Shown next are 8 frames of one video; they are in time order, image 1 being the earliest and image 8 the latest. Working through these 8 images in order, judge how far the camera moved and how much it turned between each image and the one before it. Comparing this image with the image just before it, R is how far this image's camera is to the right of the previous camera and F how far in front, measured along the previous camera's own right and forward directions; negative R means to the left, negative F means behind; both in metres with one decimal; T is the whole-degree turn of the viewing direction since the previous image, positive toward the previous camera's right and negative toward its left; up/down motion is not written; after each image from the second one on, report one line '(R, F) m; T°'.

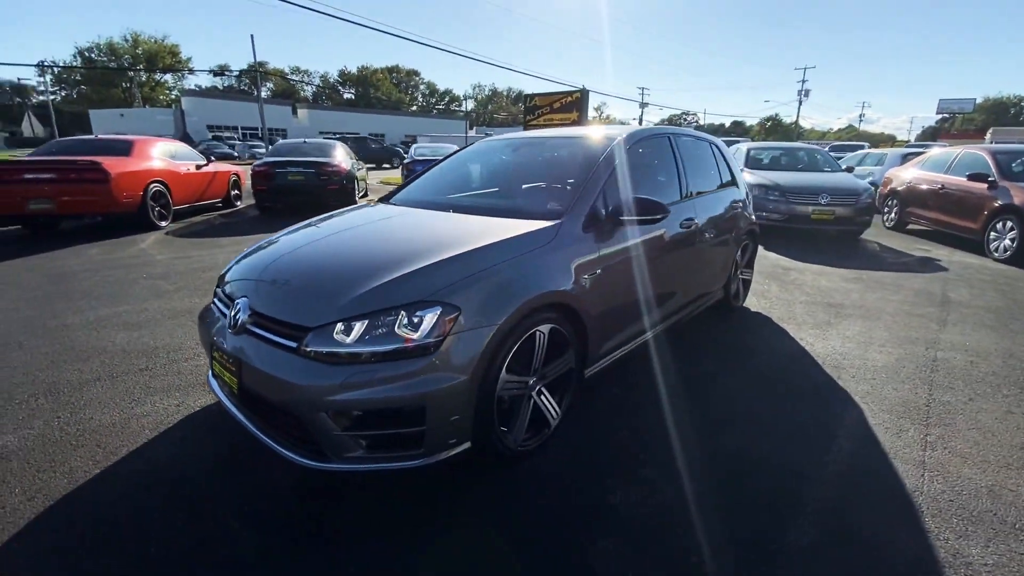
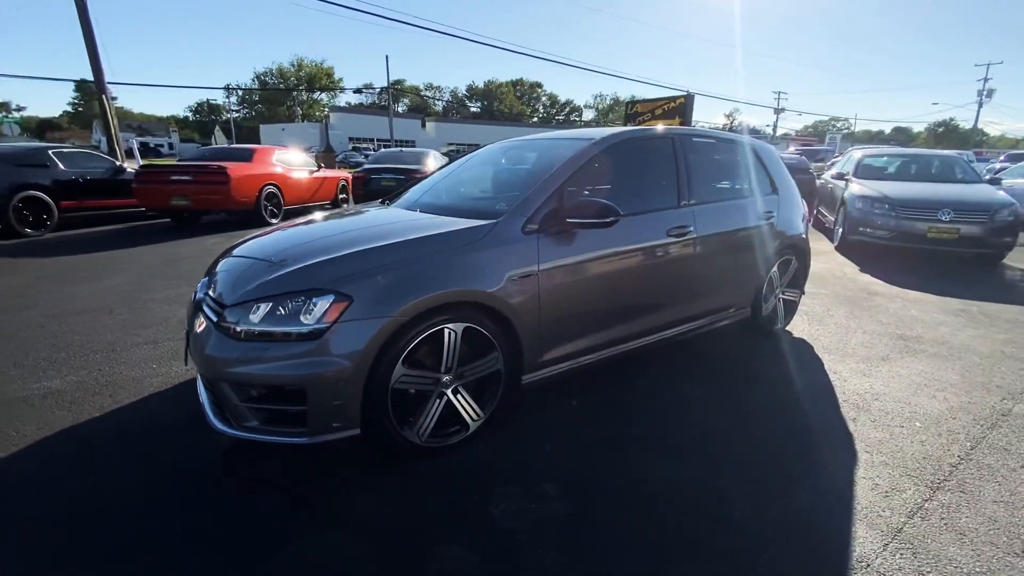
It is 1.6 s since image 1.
(+1.1, +0.2) m; -13°
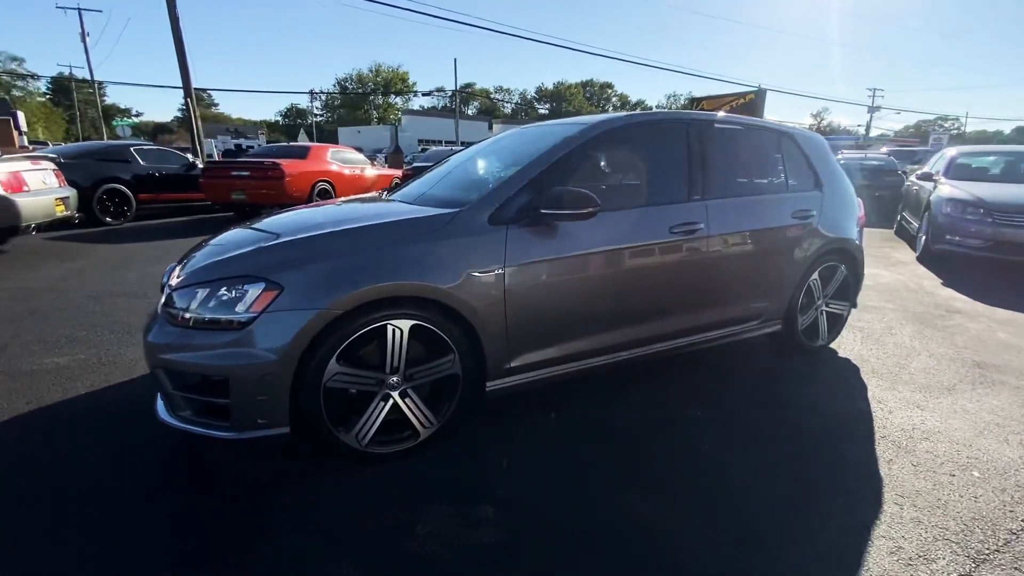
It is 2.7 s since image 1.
(+0.6, +0.3) m; -8°
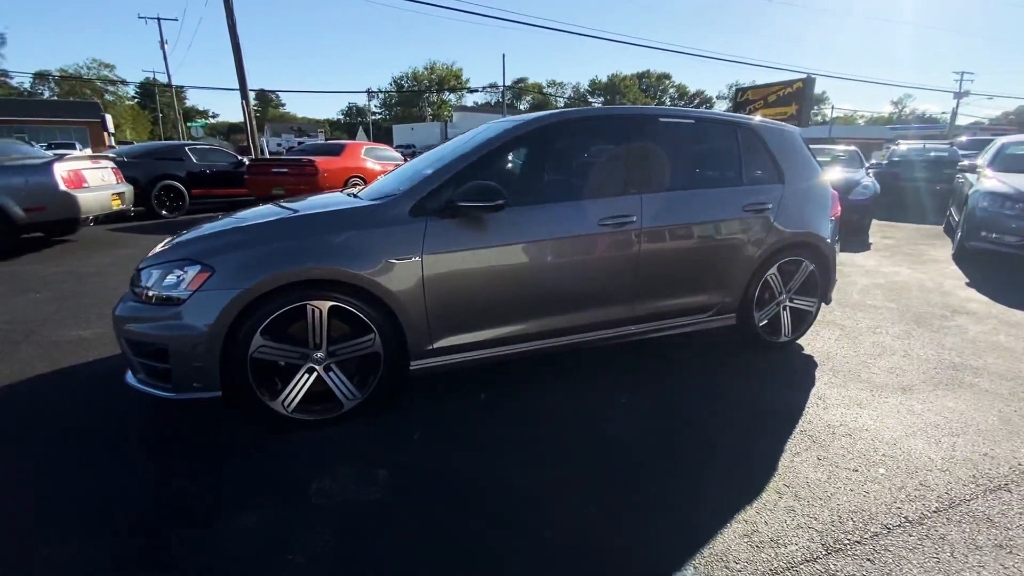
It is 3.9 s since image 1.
(+0.8, -0.1) m; -6°
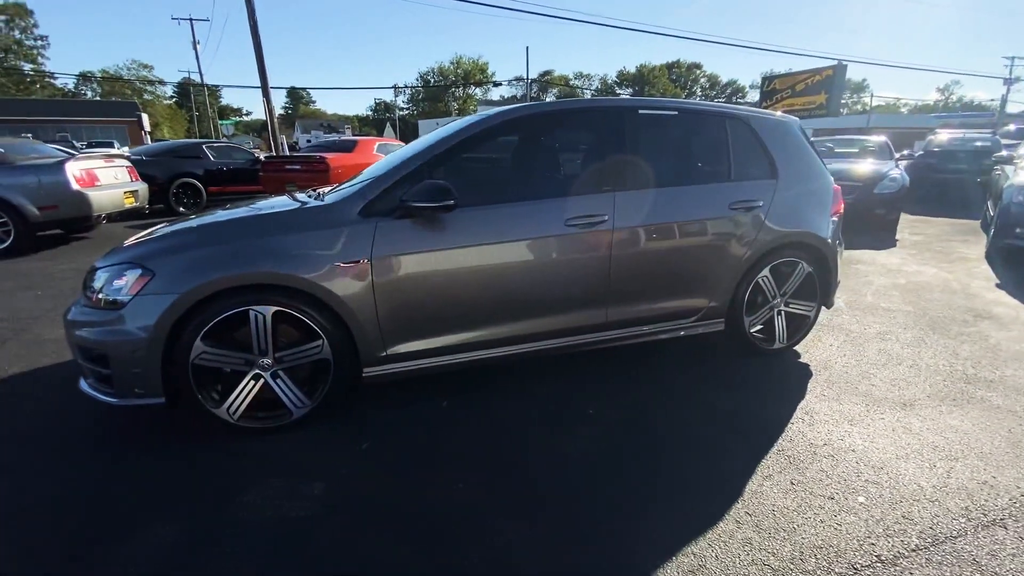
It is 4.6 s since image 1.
(+0.4, +0.2) m; -3°
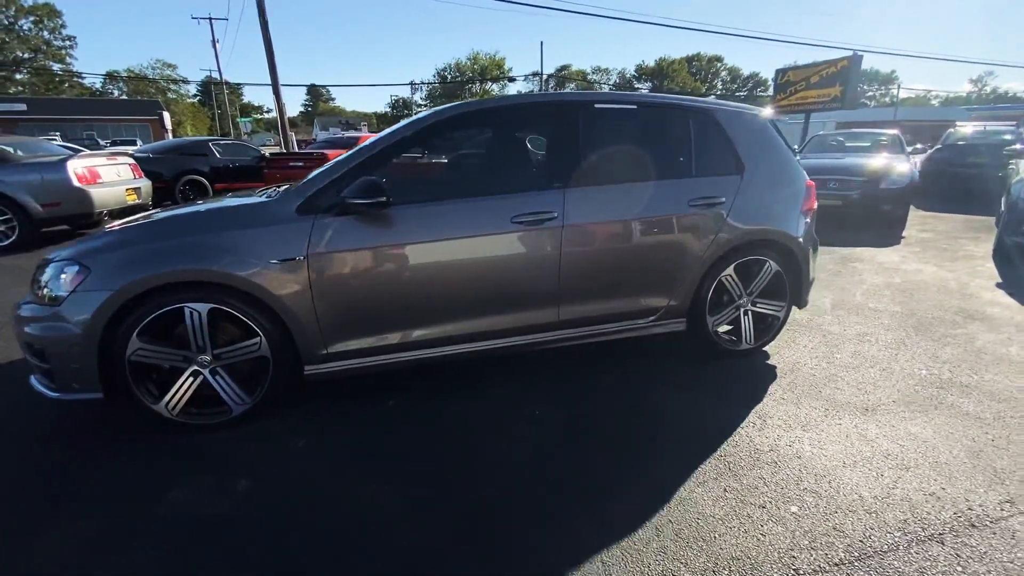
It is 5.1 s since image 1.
(+0.4, +0.1) m; -2°
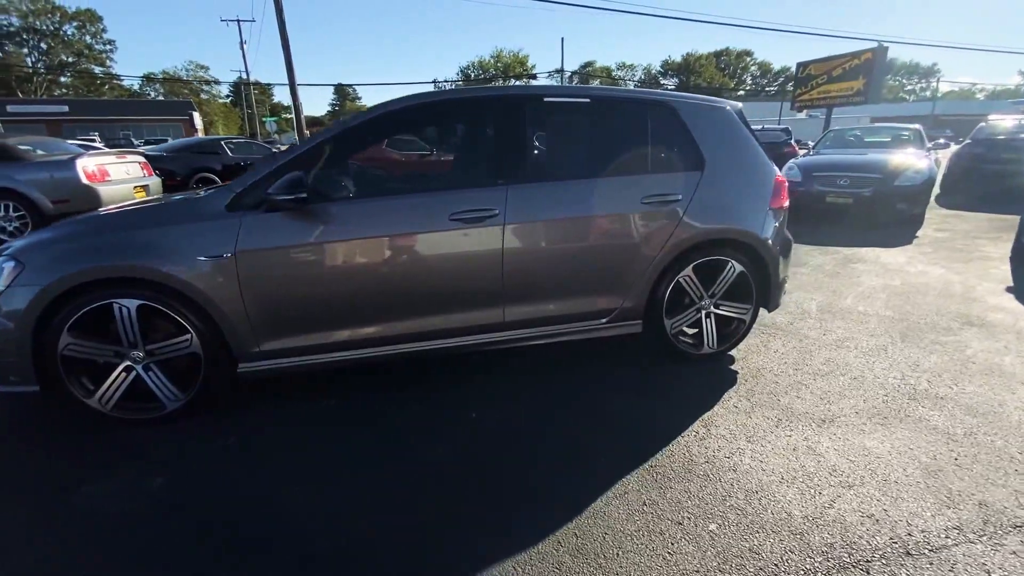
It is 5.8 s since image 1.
(+0.5, +0.1) m; -3°
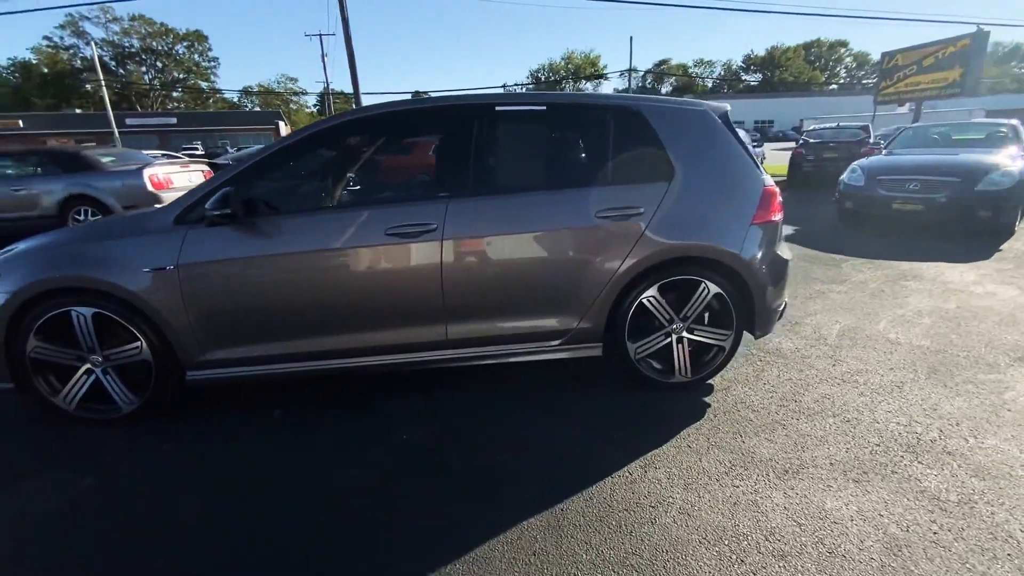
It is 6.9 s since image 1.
(+0.8, +0.2) m; -8°
